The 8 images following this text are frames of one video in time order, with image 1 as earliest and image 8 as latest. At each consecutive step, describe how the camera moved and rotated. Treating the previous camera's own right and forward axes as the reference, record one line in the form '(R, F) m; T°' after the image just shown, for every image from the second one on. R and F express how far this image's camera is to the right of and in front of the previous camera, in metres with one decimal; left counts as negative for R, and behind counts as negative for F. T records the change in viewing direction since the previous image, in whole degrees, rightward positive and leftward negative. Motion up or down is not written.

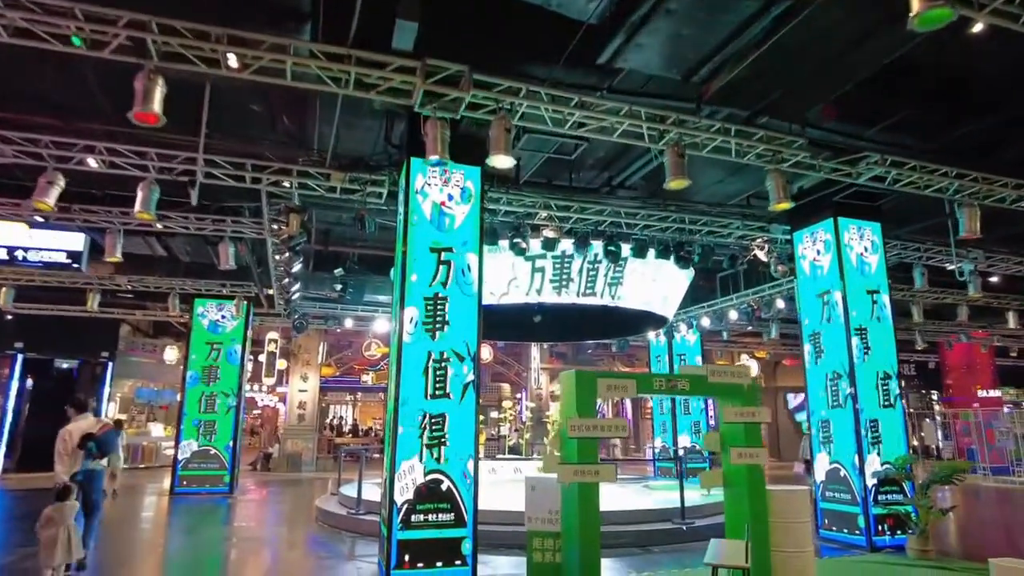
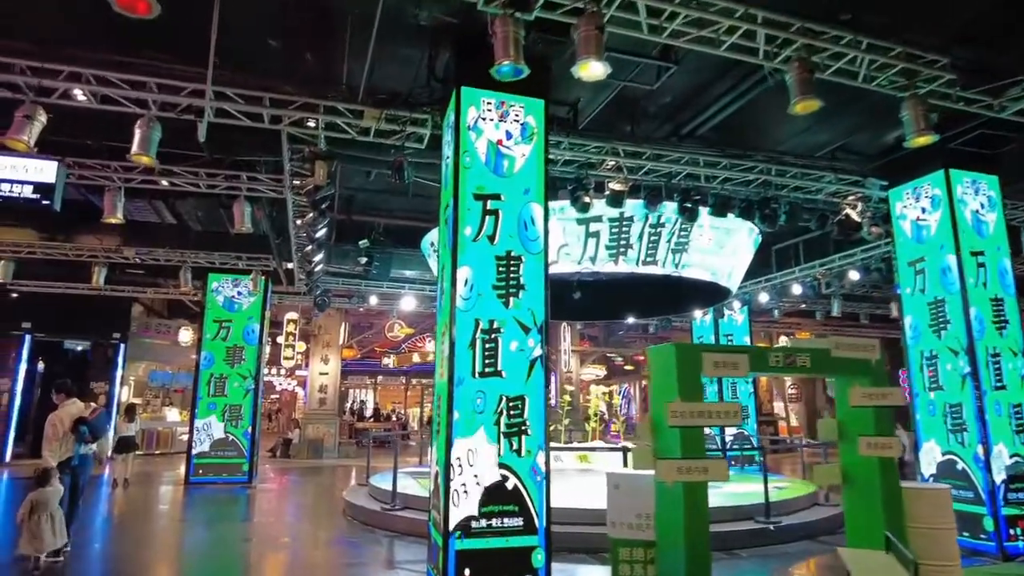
(-0.4, +0.9) m; -1°
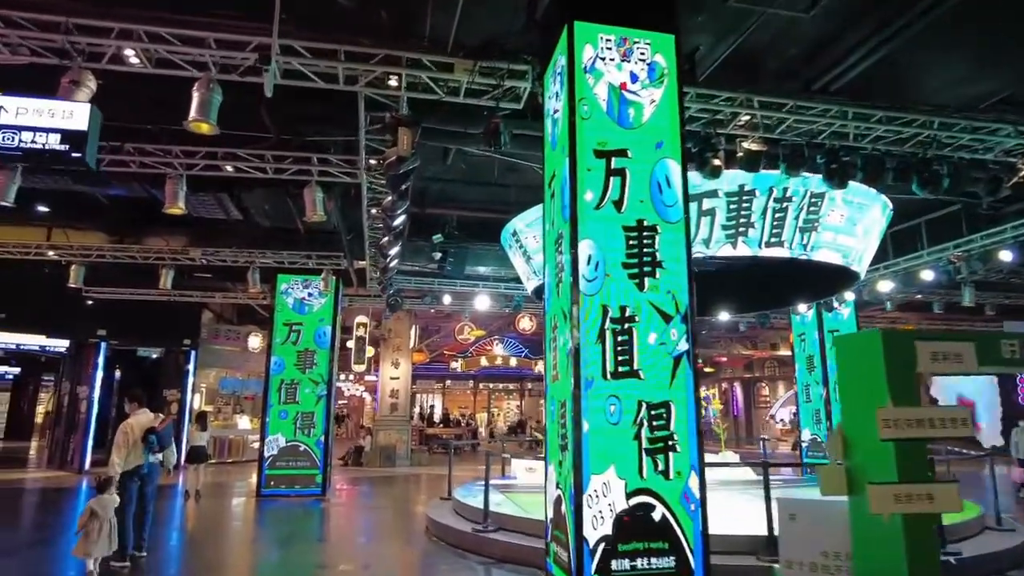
(-0.4, +0.8) m; -5°
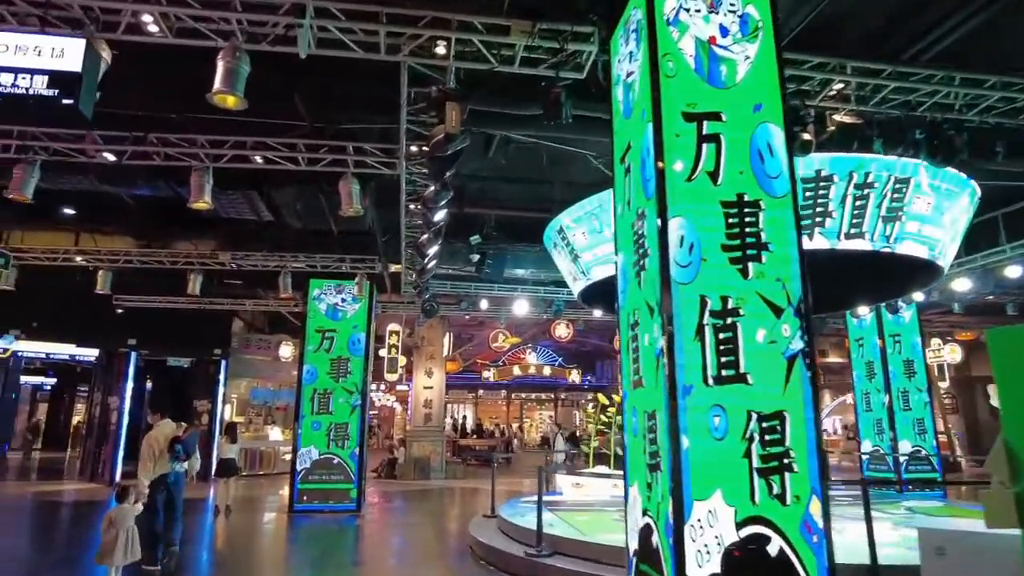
(-0.2, +0.5) m; -2°
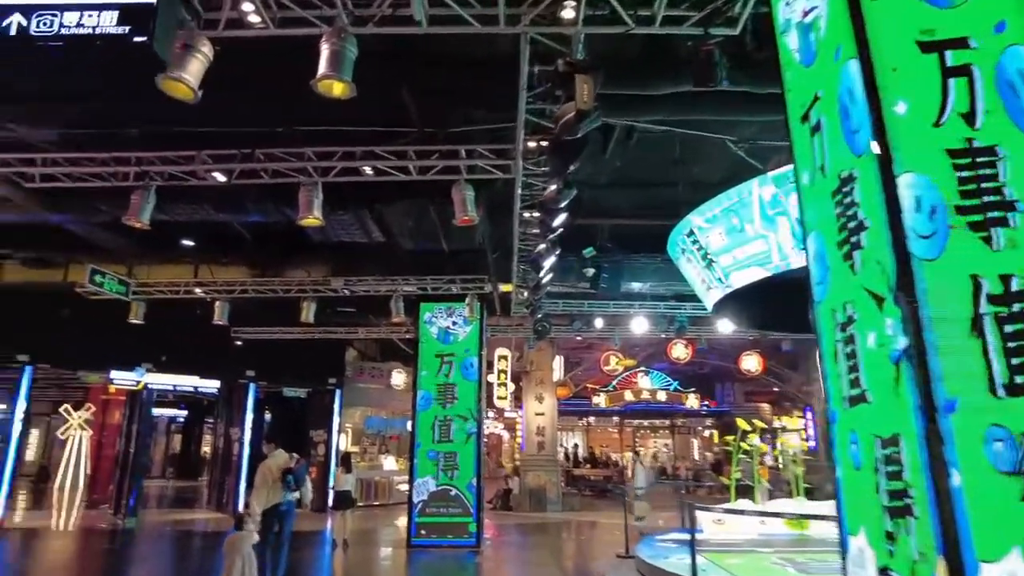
(-0.2, +0.6) m; -9°
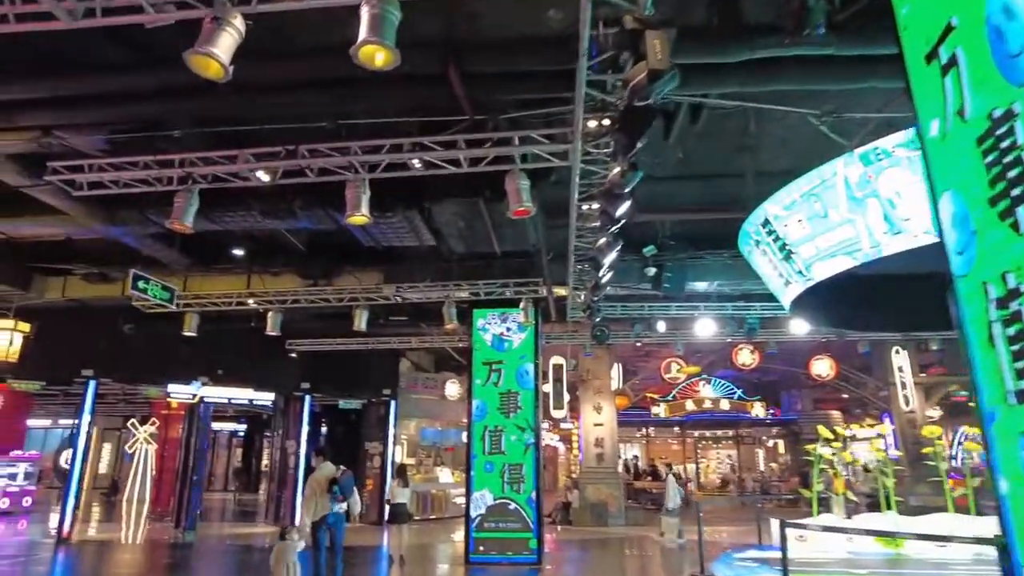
(-0.1, +0.4) m; -4°
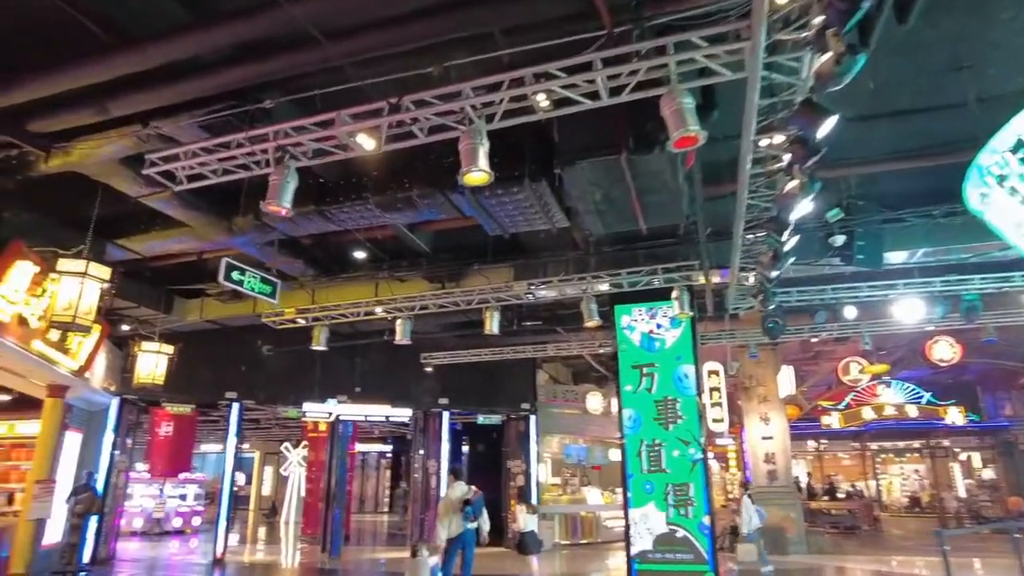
(-0.2, +1.0) m; -11°
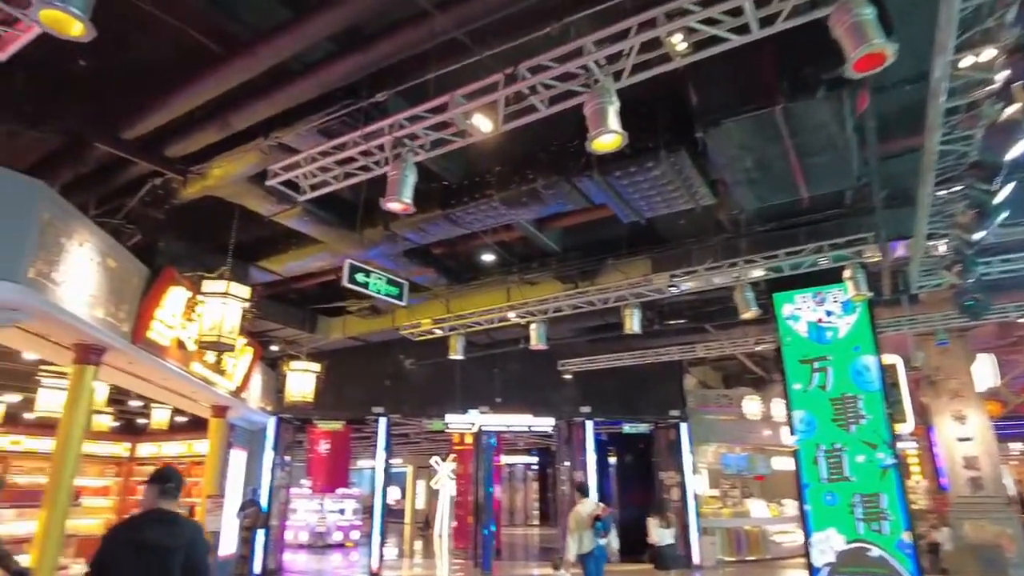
(-0.1, +0.5) m; -12°
